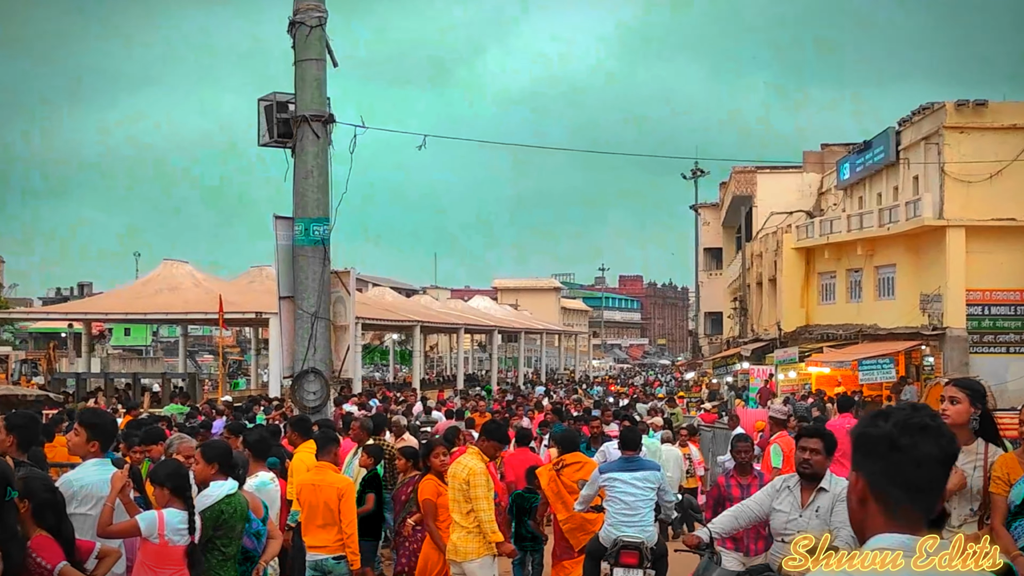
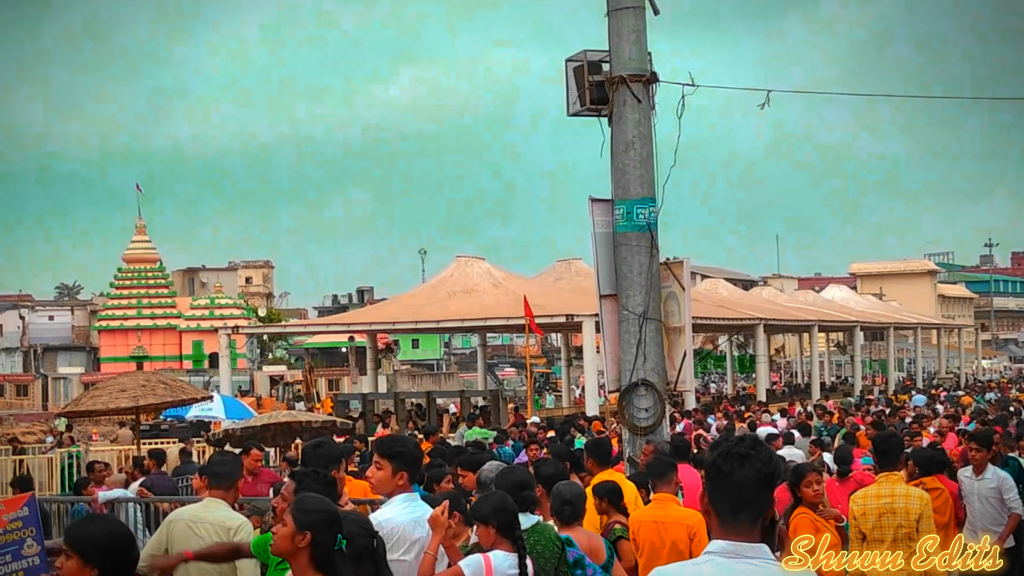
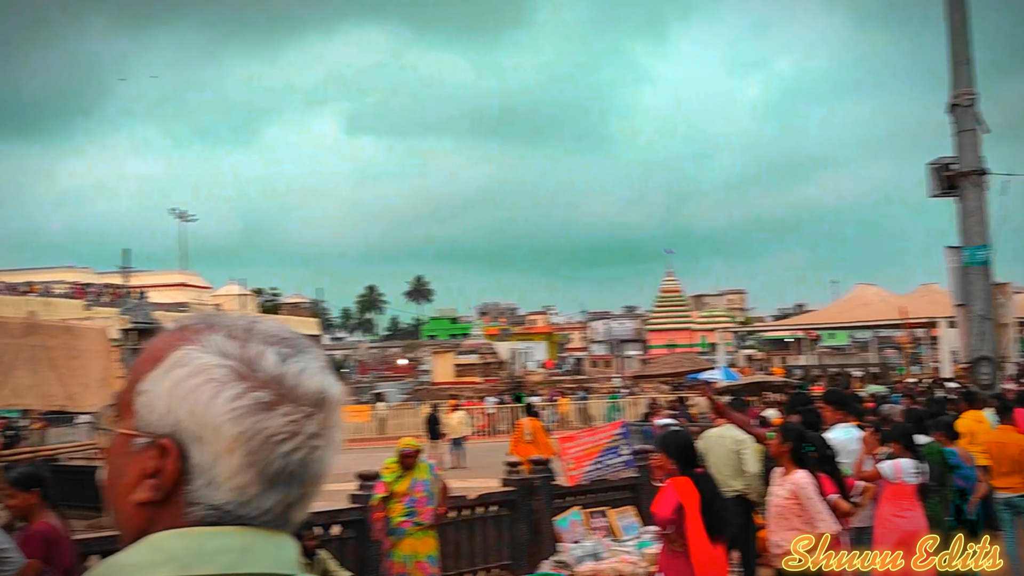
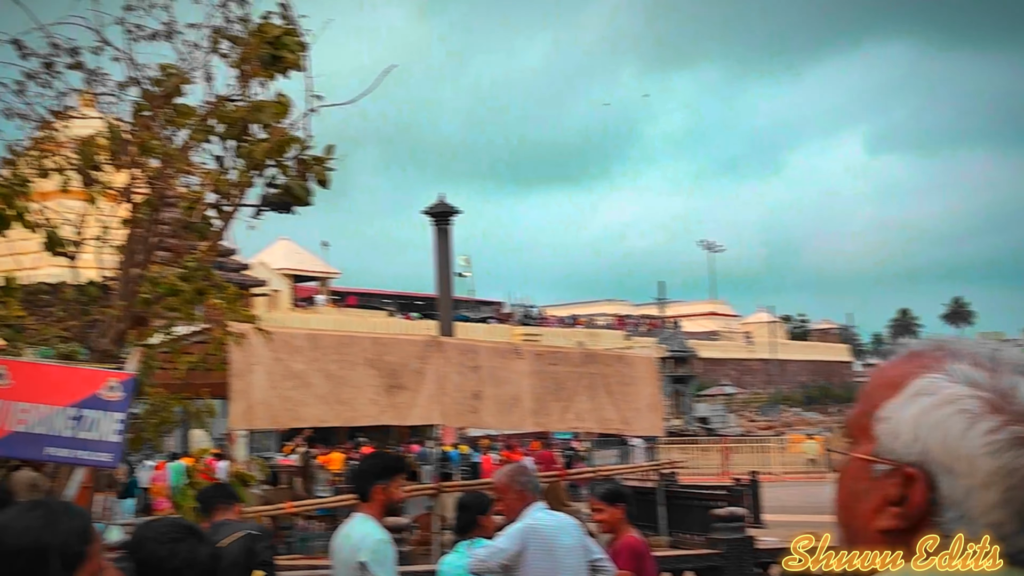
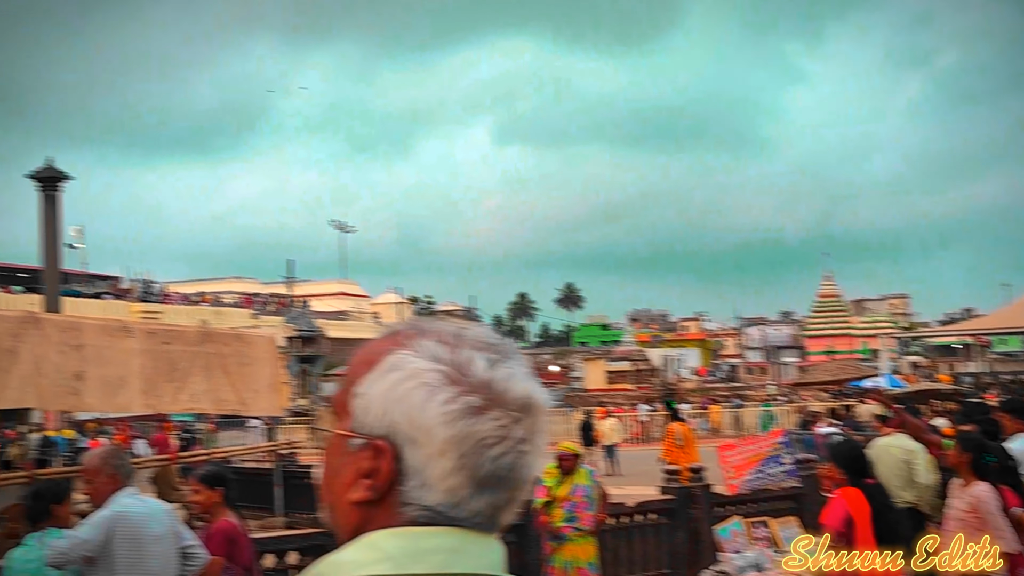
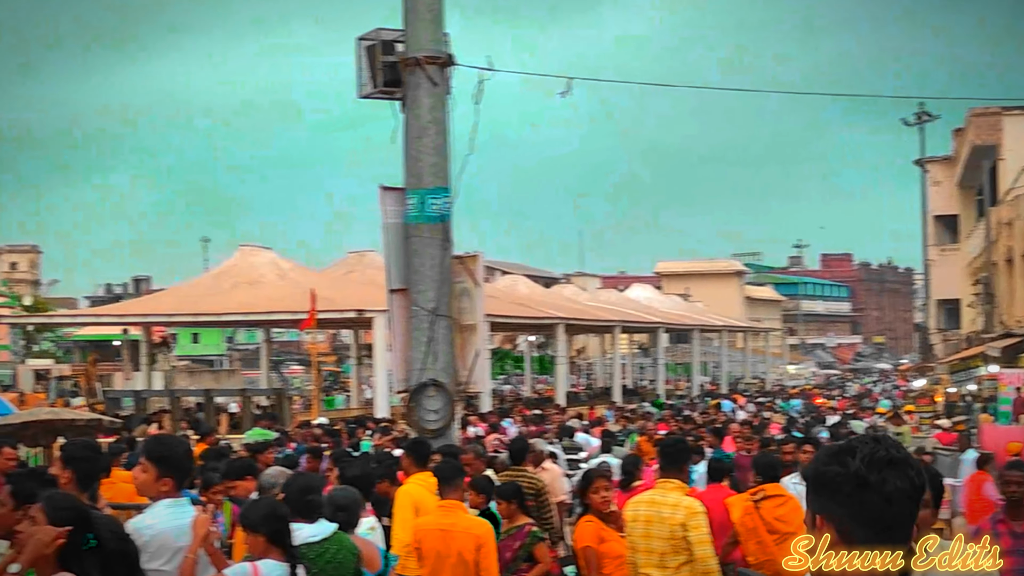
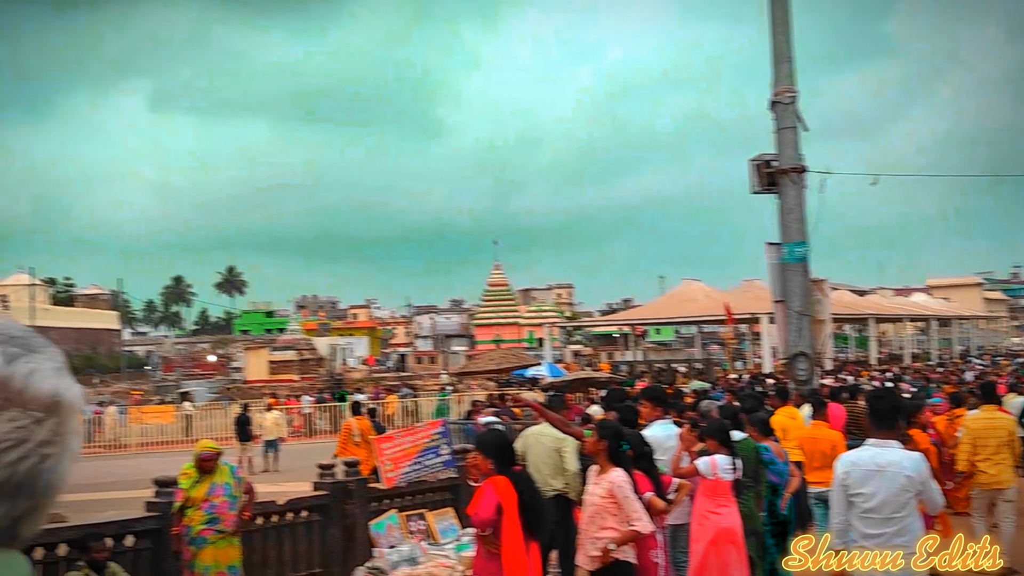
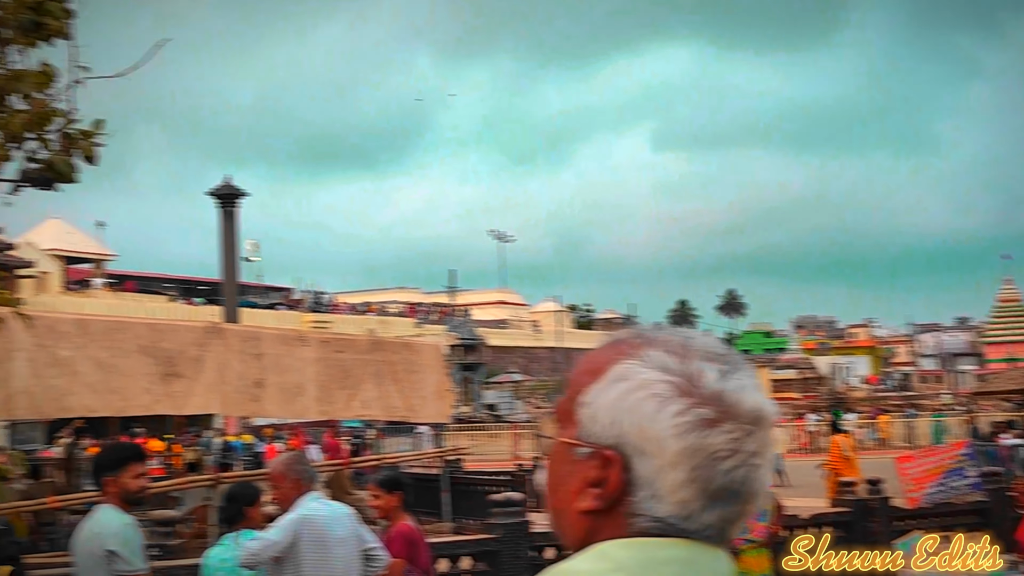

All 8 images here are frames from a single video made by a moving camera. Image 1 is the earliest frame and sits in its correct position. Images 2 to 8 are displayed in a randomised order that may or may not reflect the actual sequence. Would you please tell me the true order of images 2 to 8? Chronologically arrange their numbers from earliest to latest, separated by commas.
6, 2, 7, 3, 5, 8, 4
